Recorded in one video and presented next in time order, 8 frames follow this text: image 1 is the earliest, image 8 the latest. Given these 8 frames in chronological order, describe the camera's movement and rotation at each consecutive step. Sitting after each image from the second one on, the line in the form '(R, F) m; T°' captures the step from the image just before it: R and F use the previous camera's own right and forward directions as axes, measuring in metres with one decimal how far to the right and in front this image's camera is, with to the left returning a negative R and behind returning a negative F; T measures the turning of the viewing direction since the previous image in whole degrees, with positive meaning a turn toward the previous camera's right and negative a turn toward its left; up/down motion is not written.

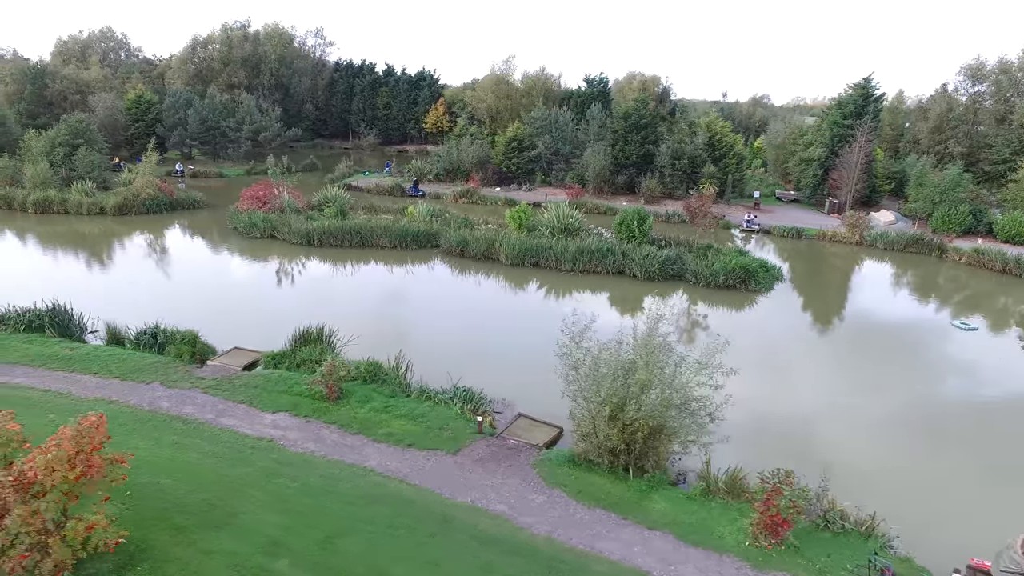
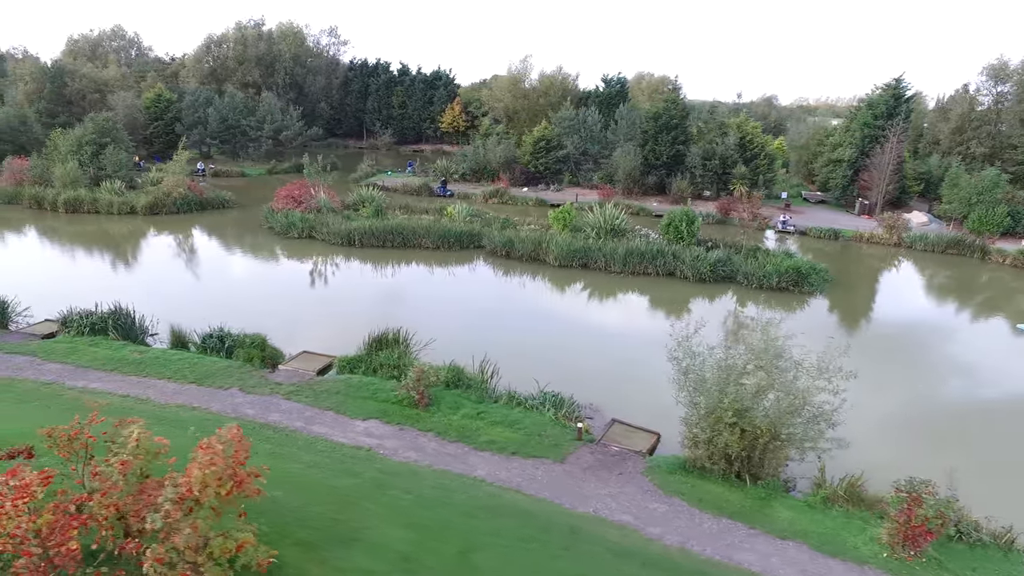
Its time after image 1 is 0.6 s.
(-1.5, +0.2) m; 0°
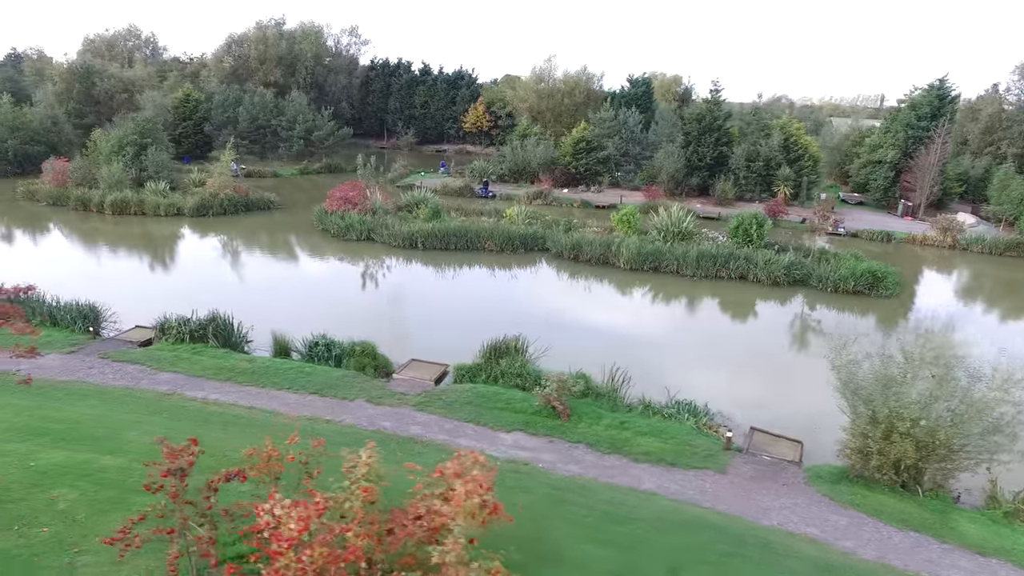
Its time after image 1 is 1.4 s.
(-2.2, +0.2) m; 0°
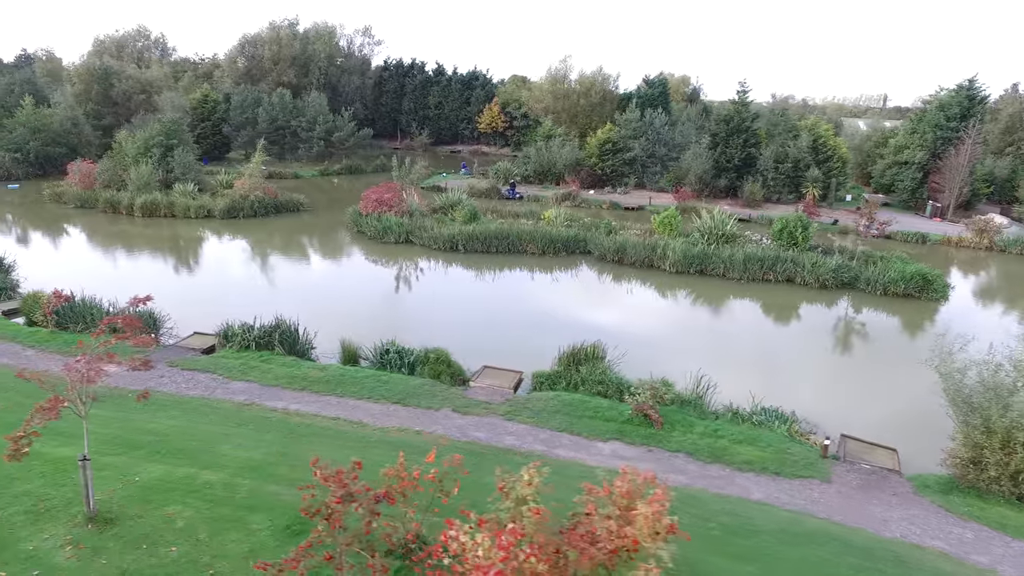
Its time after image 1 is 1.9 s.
(-1.4, +0.2) m; 0°
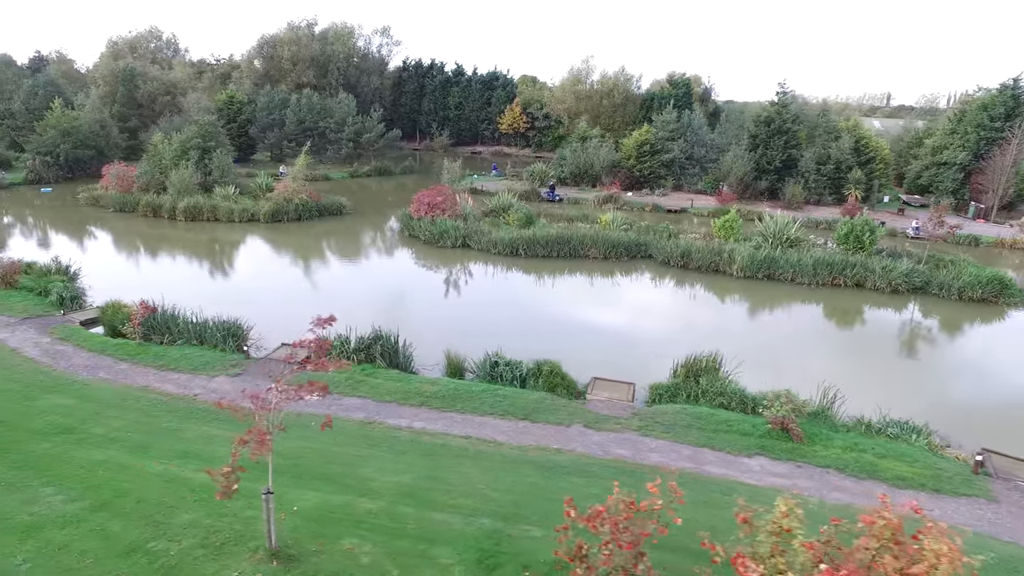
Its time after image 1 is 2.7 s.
(-2.0, +0.3) m; 0°
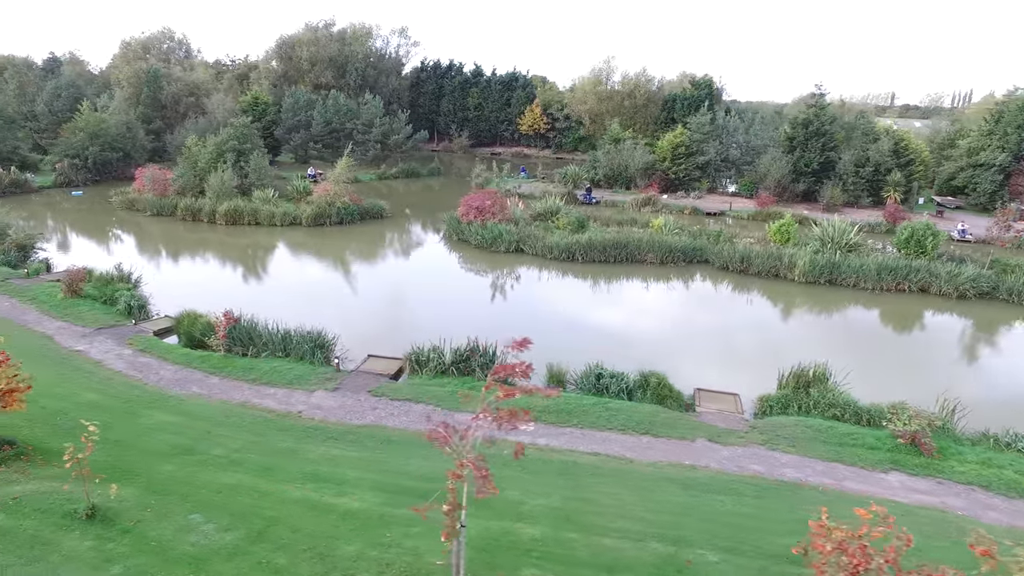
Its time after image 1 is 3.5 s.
(-1.8, +0.3) m; 0°
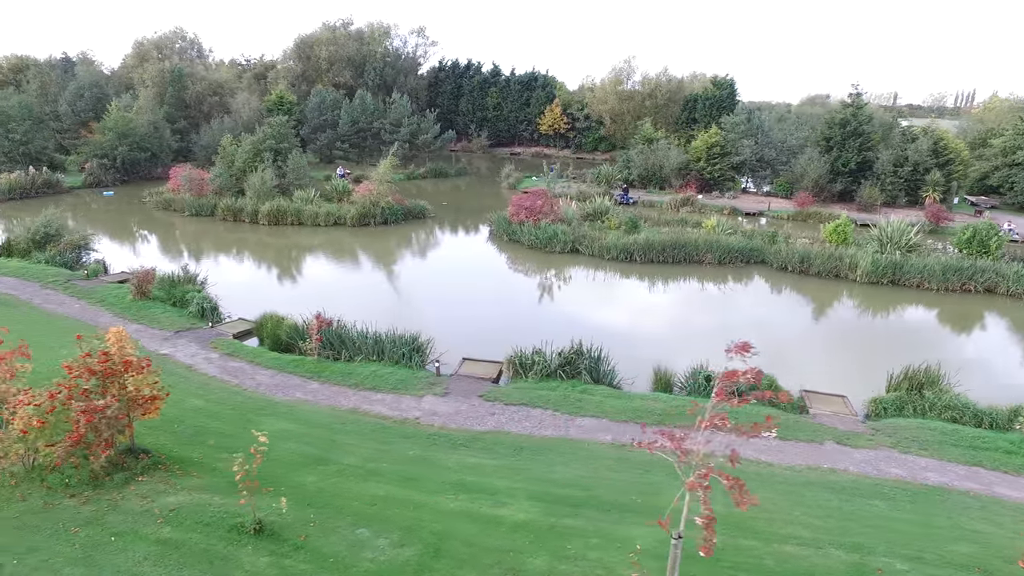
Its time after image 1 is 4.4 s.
(-1.8, +0.3) m; 0°
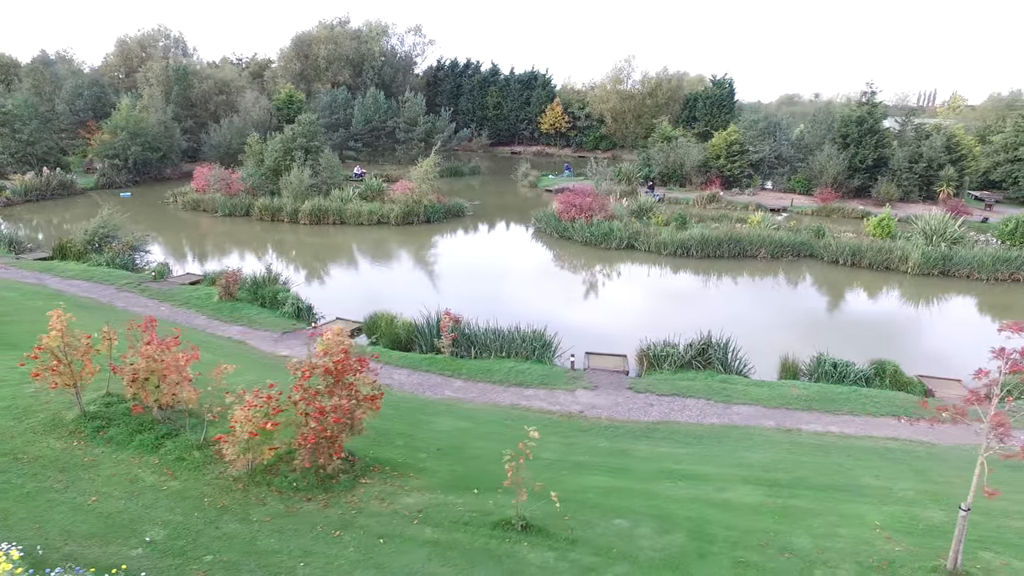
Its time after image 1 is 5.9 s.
(-2.8, +0.2) m; +3°
